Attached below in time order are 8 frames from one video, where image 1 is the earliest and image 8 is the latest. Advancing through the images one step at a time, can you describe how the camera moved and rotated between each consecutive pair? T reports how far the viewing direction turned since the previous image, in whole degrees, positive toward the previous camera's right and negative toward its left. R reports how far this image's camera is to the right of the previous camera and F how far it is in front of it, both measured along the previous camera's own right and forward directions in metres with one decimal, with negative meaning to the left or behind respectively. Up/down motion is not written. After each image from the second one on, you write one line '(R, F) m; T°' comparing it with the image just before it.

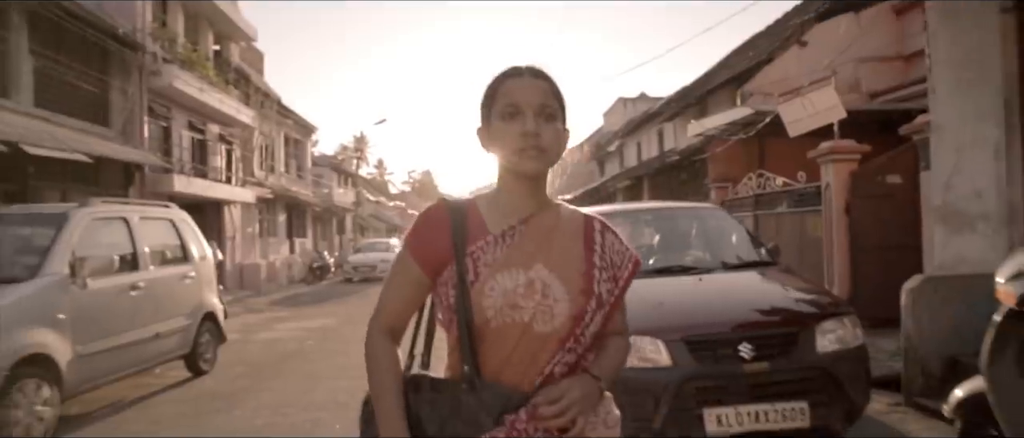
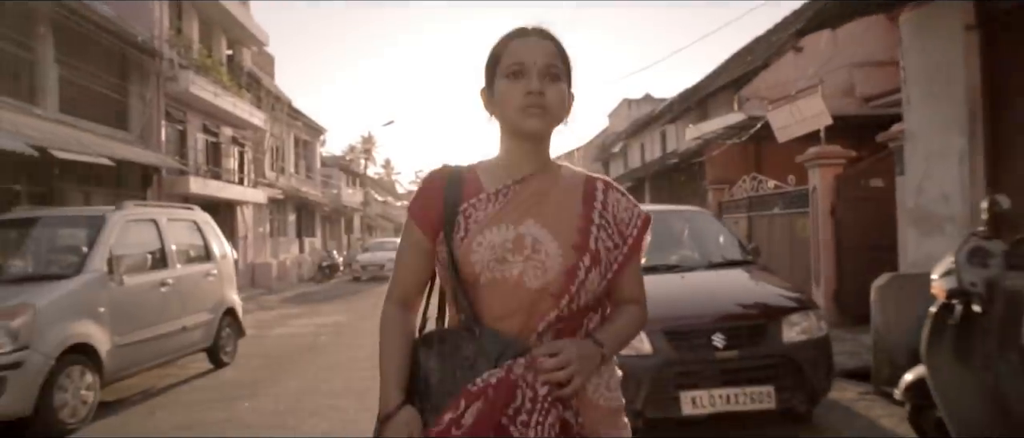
(+0.1, -0.5) m; -1°
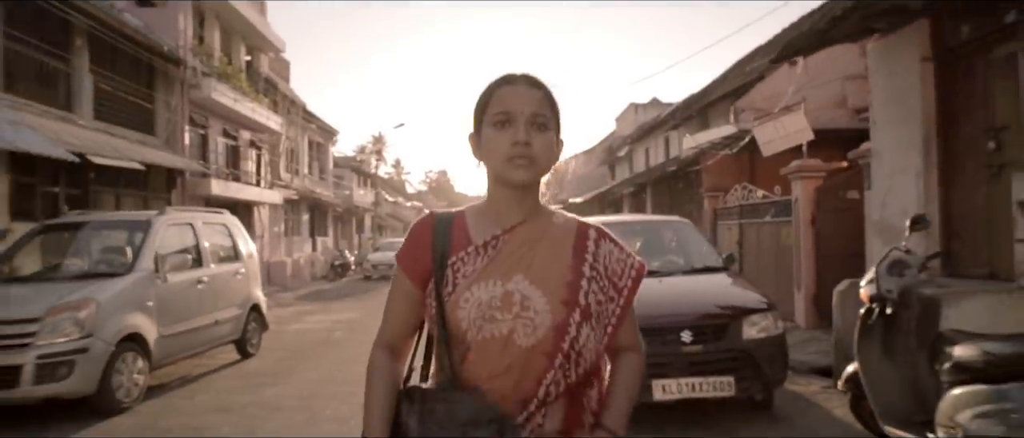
(+0.1, -0.7) m; -1°
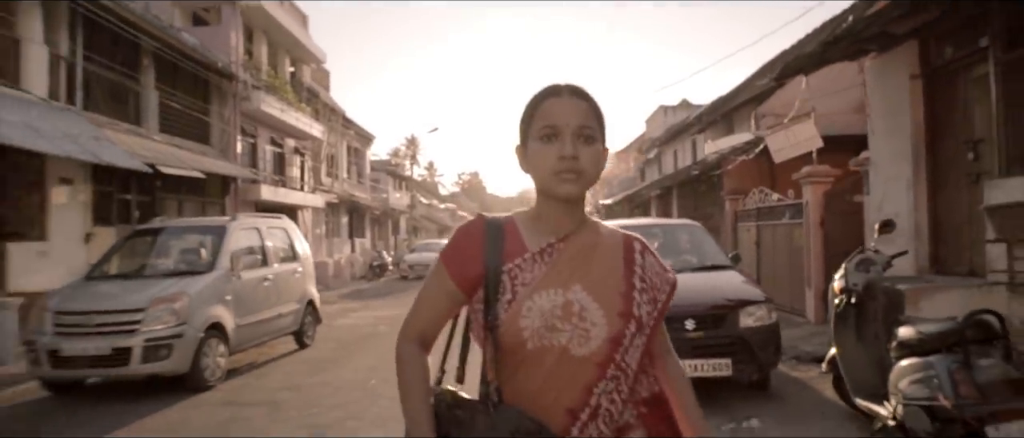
(0.0, -0.9) m; -3°
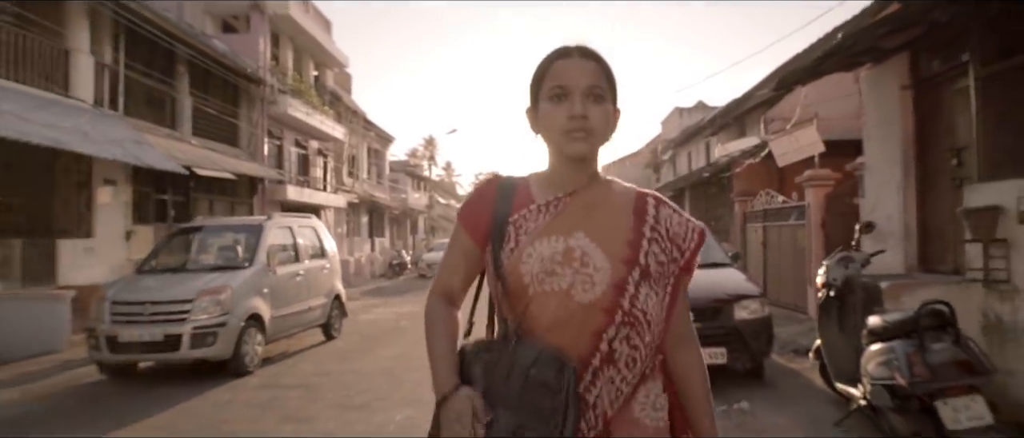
(0.0, -0.6) m; -2°
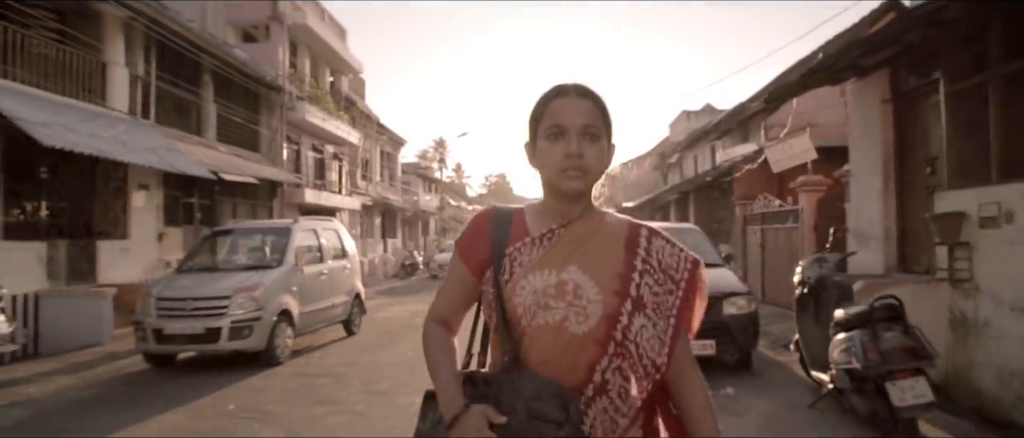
(0.0, -0.7) m; -1°
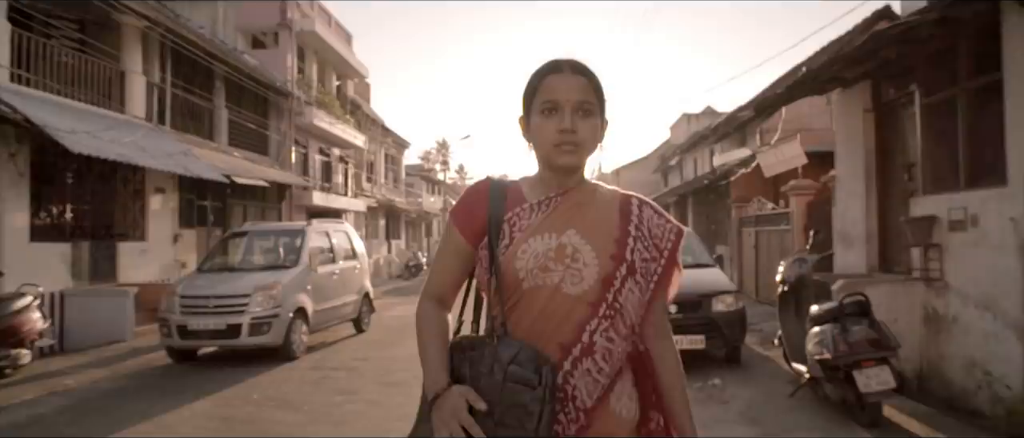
(0.0, -0.5) m; 0°
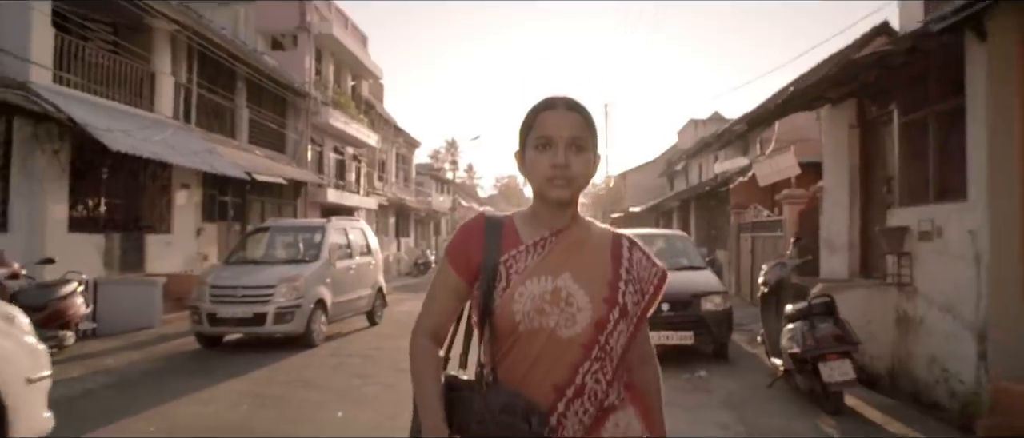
(0.0, -0.7) m; -1°
